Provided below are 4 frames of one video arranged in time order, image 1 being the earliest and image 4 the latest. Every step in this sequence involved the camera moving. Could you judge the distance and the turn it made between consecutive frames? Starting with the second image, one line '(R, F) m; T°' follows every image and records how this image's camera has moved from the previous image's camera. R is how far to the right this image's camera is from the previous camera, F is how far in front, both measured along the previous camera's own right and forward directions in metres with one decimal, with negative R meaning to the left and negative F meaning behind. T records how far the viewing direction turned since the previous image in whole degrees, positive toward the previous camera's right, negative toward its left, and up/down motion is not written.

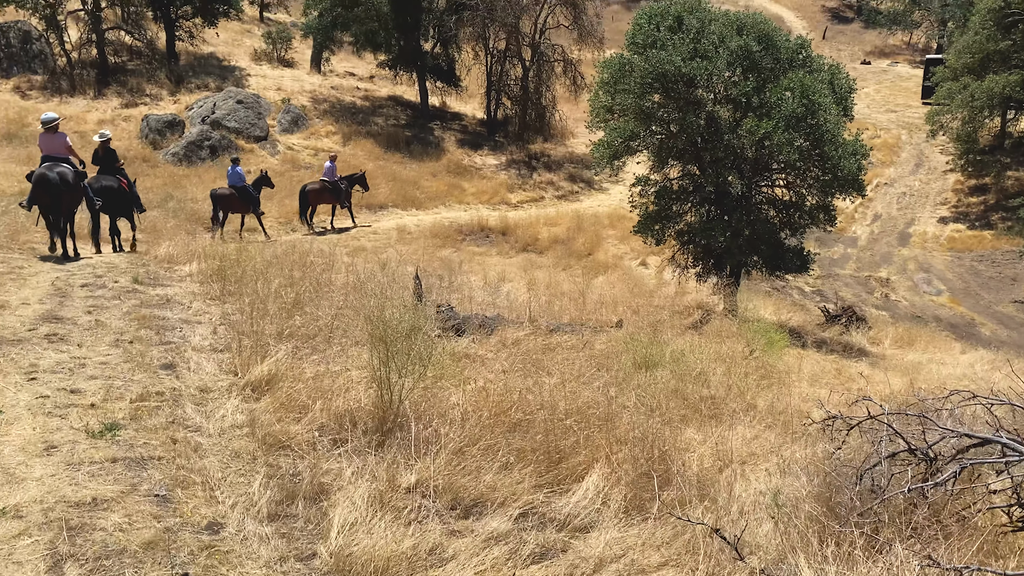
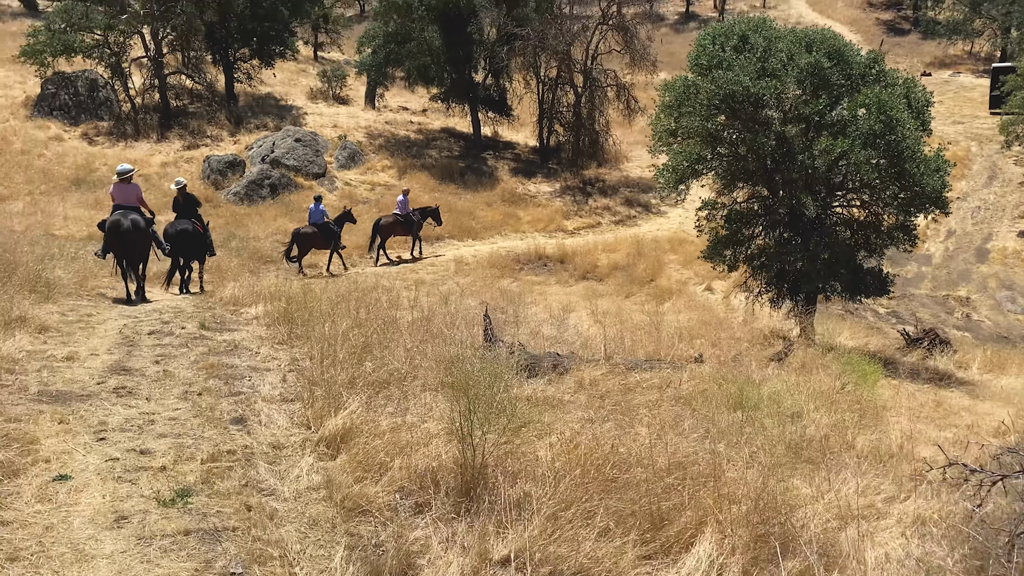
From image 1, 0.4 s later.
(-0.2, +0.3) m; -4°
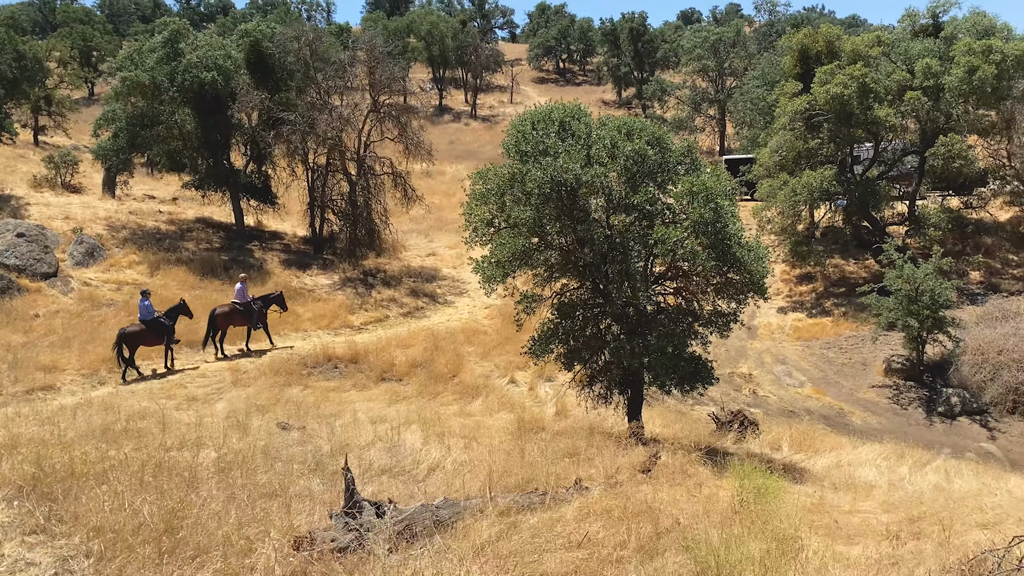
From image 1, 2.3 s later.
(-0.6, +1.4) m; +17°
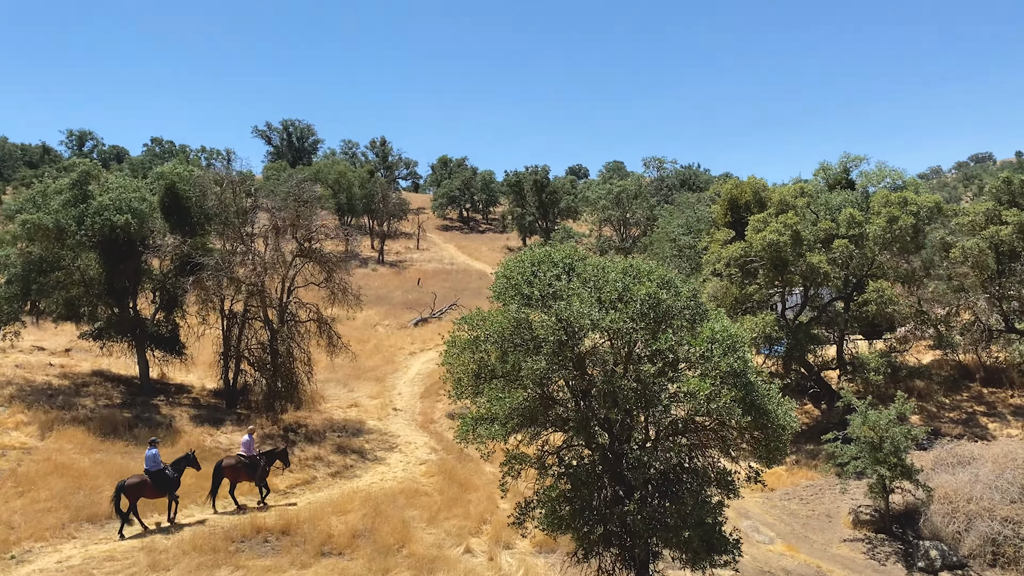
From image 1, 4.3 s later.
(-1.1, +1.1) m; +7°
